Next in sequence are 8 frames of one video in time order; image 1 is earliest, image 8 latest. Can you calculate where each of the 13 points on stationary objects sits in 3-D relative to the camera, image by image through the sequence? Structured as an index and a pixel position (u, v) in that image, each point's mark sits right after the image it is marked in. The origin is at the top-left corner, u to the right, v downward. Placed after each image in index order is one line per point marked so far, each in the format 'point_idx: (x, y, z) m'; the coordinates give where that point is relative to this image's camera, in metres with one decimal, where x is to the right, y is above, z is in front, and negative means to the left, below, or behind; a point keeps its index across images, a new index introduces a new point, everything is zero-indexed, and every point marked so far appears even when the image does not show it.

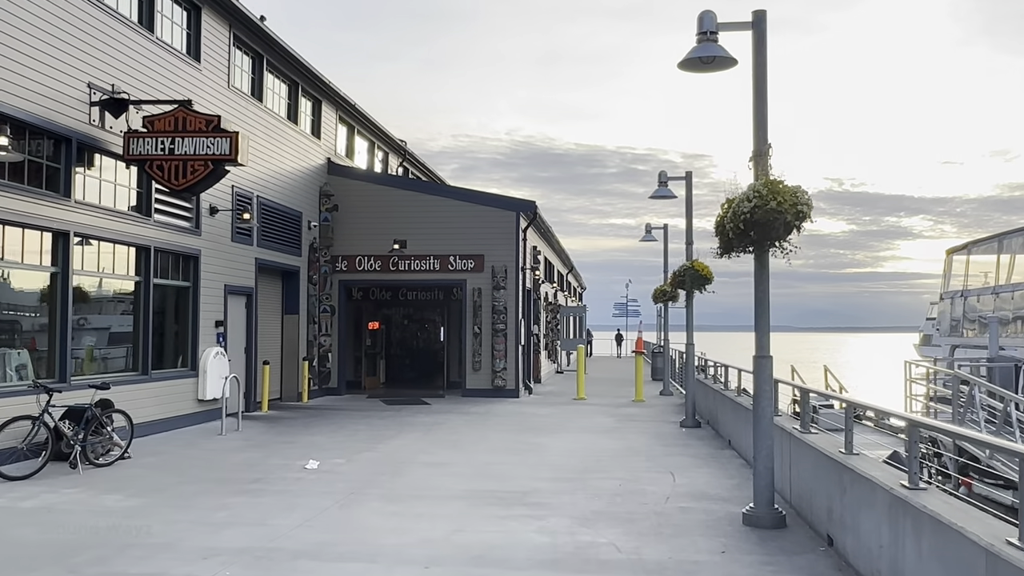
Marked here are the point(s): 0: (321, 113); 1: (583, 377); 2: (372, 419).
0: (-4.0, +3.7, +19.4) m
1: (+1.5, -1.9, +19.9) m
2: (-2.3, -2.1, +14.8) m
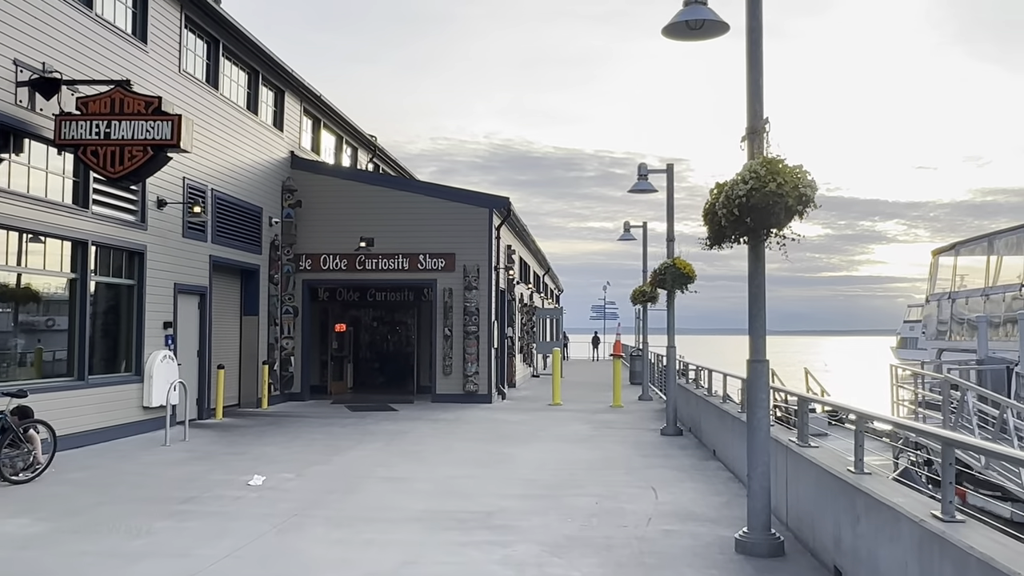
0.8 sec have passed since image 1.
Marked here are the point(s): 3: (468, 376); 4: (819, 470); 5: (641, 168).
0: (-4.5, +3.7, +18.4) m
1: (+1.0, -1.9, +19.1) m
2: (-2.7, -2.1, +13.9) m
3: (-0.9, -1.7, +18.2) m
4: (+1.9, -1.2, +5.8) m
5: (+1.9, +1.7, +13.4) m
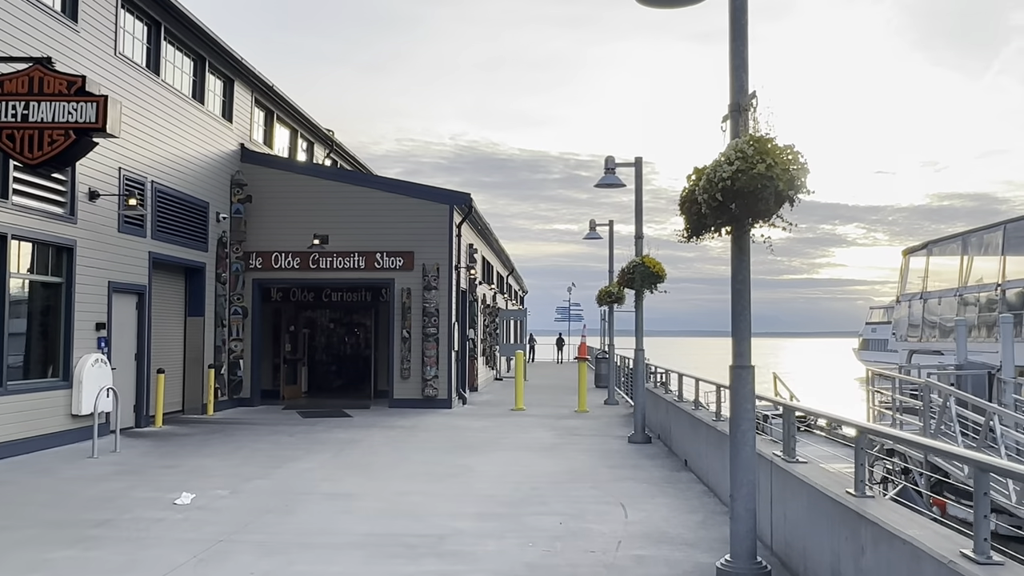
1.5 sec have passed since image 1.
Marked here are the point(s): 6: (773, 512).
0: (-5.3, +3.7, +17.5) m
1: (+0.2, -1.9, +18.3) m
2: (-3.3, -2.1, +13.0) m
3: (-1.6, -1.7, +17.4) m
4: (+1.7, -1.1, +5.1) m
5: (+1.3, +1.7, +12.7) m
6: (+1.7, -1.4, +5.9) m
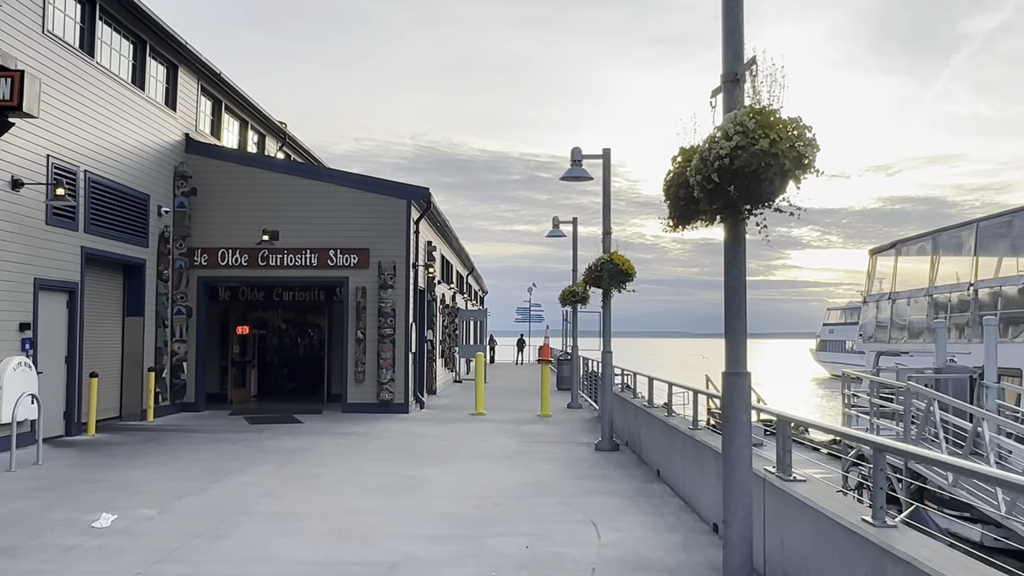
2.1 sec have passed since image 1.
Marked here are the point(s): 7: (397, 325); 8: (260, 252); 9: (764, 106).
0: (-6.0, +3.7, +16.5) m
1: (-0.6, -1.9, +17.6) m
2: (-3.8, -2.0, +12.1) m
3: (-2.3, -1.7, +16.6) m
4: (+1.5, -1.1, +4.5) m
5: (+0.8, +1.8, +12.1) m
6: (+1.4, -1.4, +5.2) m
7: (-2.1, -0.7, +16.8) m
8: (-4.6, +0.7, +16.8) m
9: (+1.2, +0.8, +4.4) m
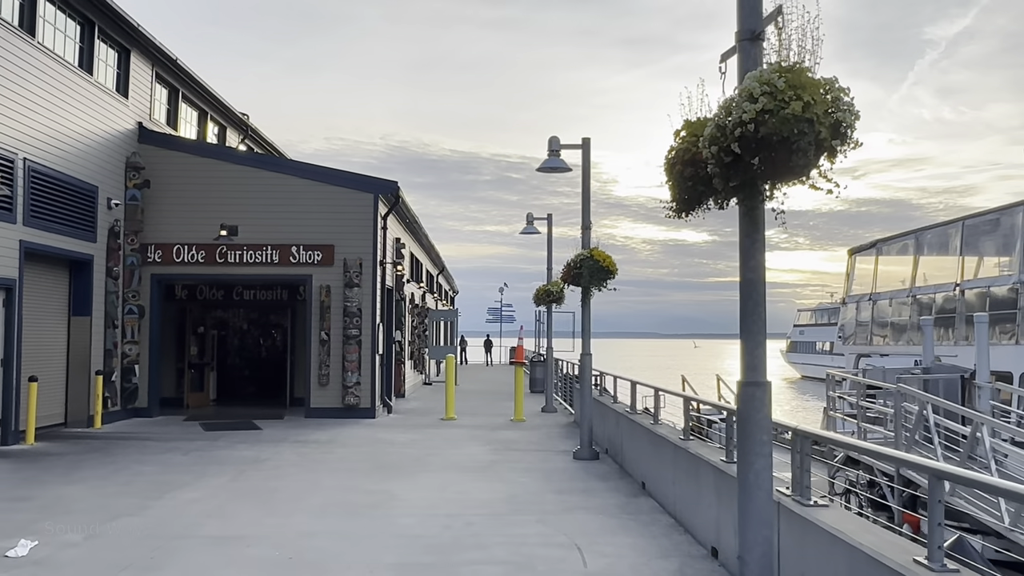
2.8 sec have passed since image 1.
0: (-6.4, +3.7, +15.6) m
1: (-1.1, -1.9, +16.8) m
2: (-4.1, -2.0, +11.2) m
3: (-2.8, -1.7, +15.8) m
4: (+1.4, -1.1, +3.8) m
5: (+0.5, +1.8, +11.3) m
6: (+1.3, -1.4, +4.5) m
7: (-2.6, -0.6, +16.0) m
8: (-5.1, +0.7, +15.9) m
9: (+1.1, +0.9, +3.6) m
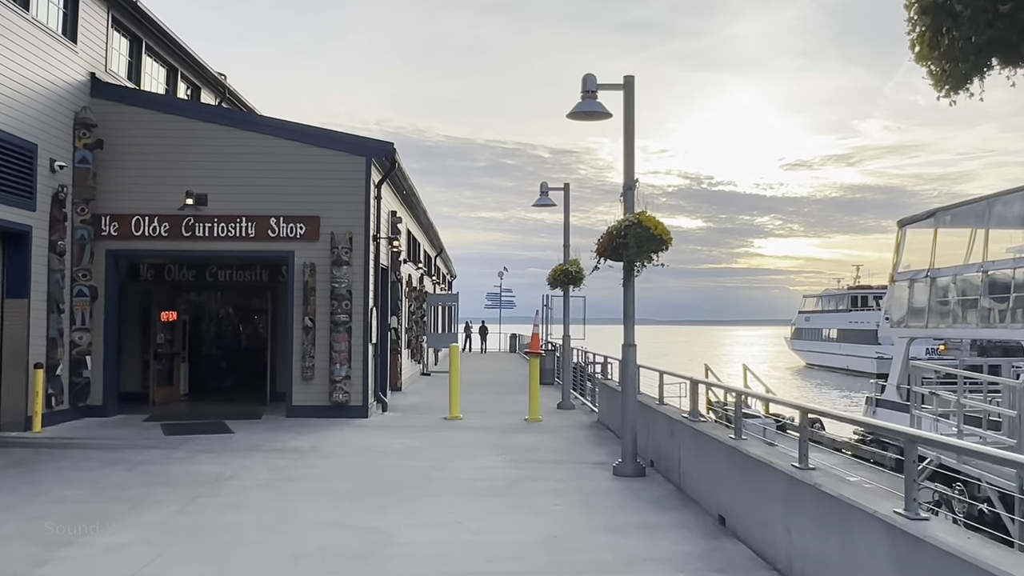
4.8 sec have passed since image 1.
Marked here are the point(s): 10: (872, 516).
0: (-6.2, +4.0, +13.3) m
1: (-0.9, -1.6, +14.6) m
2: (-3.9, -1.8, +9.0) m
3: (-2.6, -1.4, +13.6) m
4: (+1.7, -0.9, +1.6) m
5: (+0.7, +2.0, +9.1) m
6: (+1.6, -1.2, +2.3) m
7: (-2.4, -0.3, +13.8) m
8: (-4.8, +1.0, +13.6) m
9: (+1.4, +1.0, +1.4) m
10: (+1.6, -1.0, +4.2) m
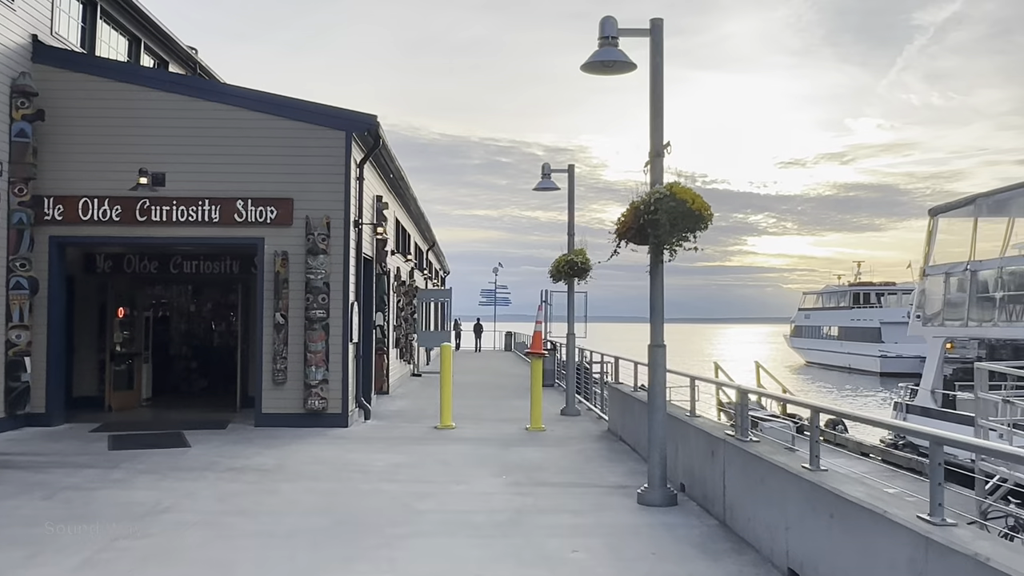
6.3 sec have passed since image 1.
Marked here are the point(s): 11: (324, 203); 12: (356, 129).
0: (-6.2, +4.2, +11.6) m
1: (-0.9, -1.5, +13.0) m
2: (-3.9, -1.7, +7.4) m
3: (-2.6, -1.3, +12.0) m
4: (+1.7, -0.9, 0.0) m
5: (+0.8, +2.1, +7.5) m
6: (+1.7, -1.2, +0.7) m
7: (-2.4, -0.2, +12.2) m
8: (-4.8, +1.1, +12.0) m
9: (+1.5, +1.1, -0.2) m
10: (+1.7, -0.9, +2.6) m
11: (-2.5, +1.1, +12.2) m
12: (-2.0, +2.1, +12.2) m
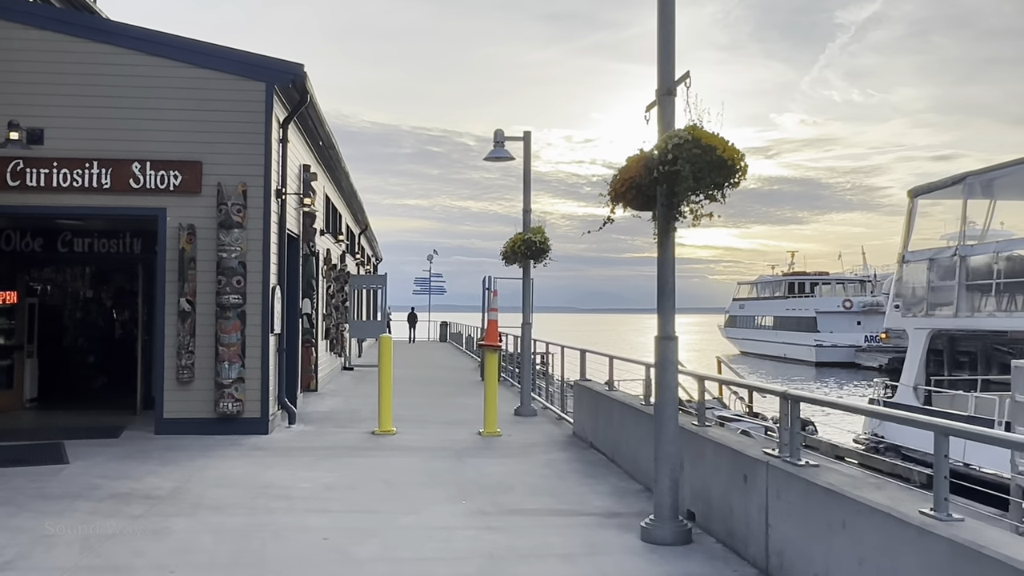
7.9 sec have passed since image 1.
0: (-6.7, +4.4, +9.4) m
1: (-1.5, -1.2, +11.2) m
2: (-4.1, -1.5, +5.4) m
3: (-3.1, -1.1, +10.0) m
4: (+2.1, -0.8, -1.6) m
5: (+0.6, +2.3, +5.8) m
6: (+2.0, -1.1, -0.8) m
7: (-2.9, 0.0, +10.3) m
8: (-5.4, +1.3, +9.9) m
9: (+1.8, +1.2, -1.8) m
10: (+1.8, -0.8, +1.0) m
11: (-3.0, +1.3, +10.2) m
12: (-2.6, +2.3, +10.2) m
